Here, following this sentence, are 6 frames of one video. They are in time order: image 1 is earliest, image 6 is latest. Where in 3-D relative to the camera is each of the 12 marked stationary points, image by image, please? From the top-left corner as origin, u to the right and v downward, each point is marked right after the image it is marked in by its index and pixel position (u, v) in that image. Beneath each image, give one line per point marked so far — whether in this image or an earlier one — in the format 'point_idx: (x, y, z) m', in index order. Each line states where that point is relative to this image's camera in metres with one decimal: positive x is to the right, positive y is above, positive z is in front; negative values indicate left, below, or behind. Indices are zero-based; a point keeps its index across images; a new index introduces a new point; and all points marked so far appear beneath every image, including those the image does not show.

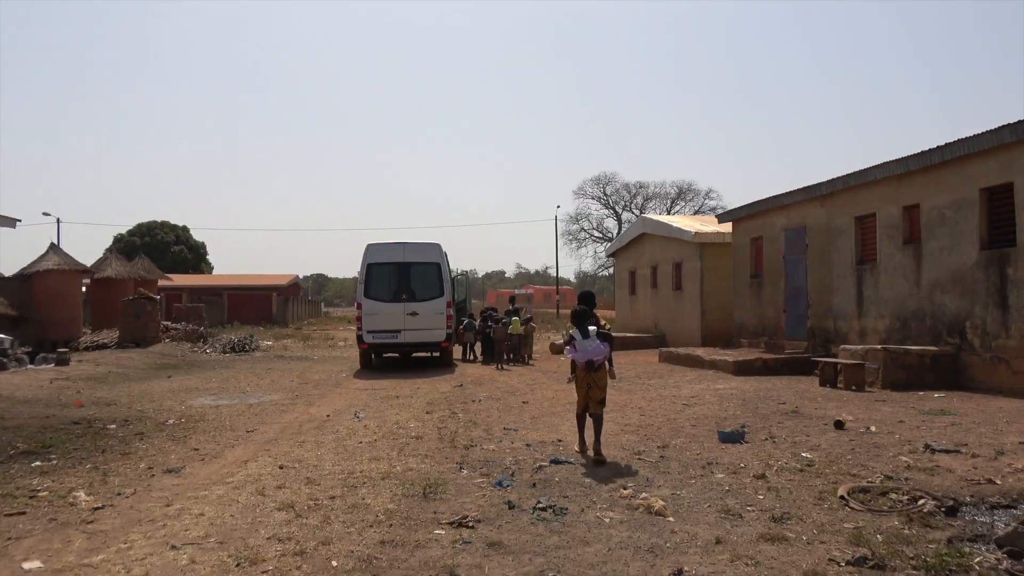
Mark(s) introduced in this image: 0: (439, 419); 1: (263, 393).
0: (-0.9, -1.7, +8.4) m
1: (-4.3, -1.8, +11.3) m
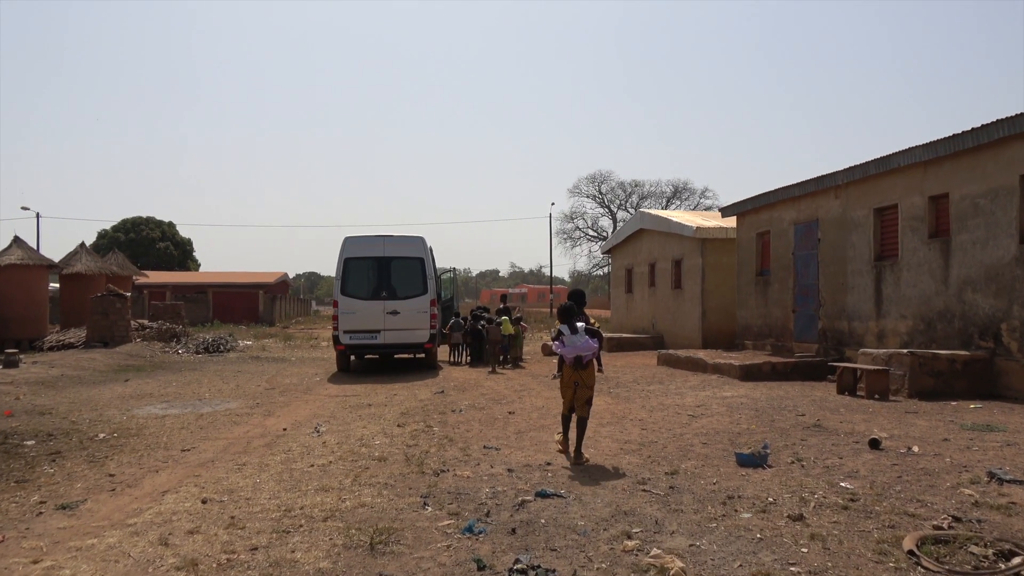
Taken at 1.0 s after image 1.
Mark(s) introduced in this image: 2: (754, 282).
0: (-1.1, -1.6, +7.2) m
1: (-4.5, -1.8, +10.2) m
2: (+5.9, +0.1, +16.1) m
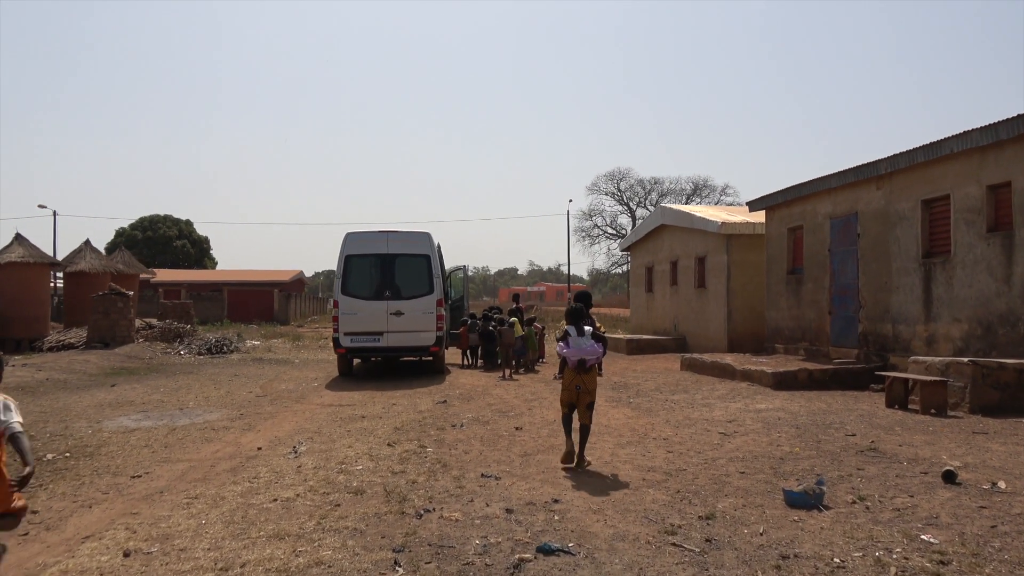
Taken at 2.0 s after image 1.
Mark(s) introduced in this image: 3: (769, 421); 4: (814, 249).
0: (-1.1, -1.6, +6.3) m
1: (-4.3, -1.7, +9.3) m
2: (+6.2, +0.1, +14.9) m
3: (+3.2, -1.7, +8.3) m
4: (+6.4, +0.8, +13.9) m
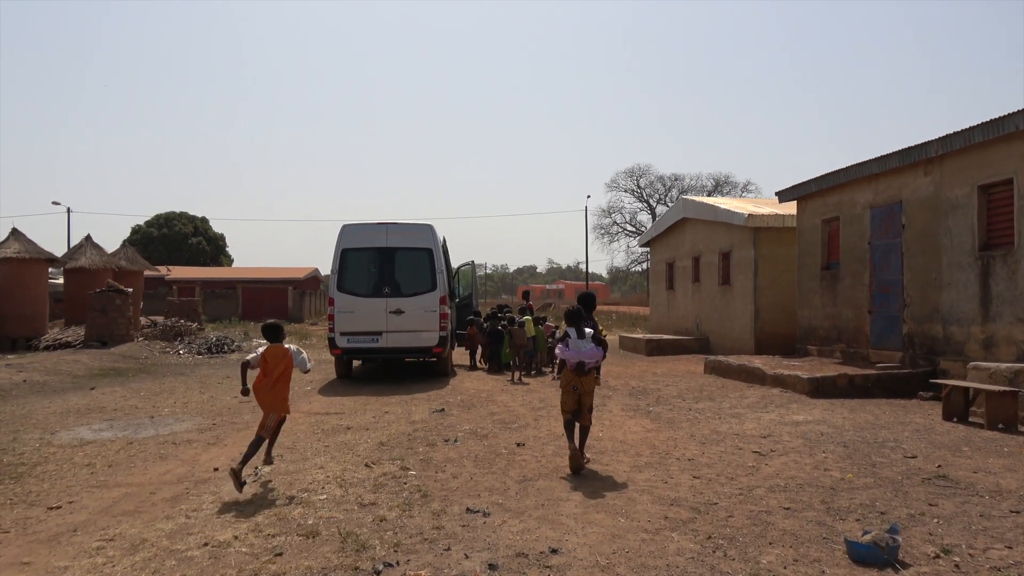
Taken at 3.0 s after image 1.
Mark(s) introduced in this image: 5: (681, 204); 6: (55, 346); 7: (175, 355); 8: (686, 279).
0: (-1.1, -1.6, +5.3) m
1: (-4.3, -1.7, +8.4) m
2: (+6.4, +0.2, +13.7) m
3: (+3.3, -1.6, +7.2) m
4: (+6.6, +0.9, +12.7) m
5: (+5.0, +2.5, +19.6) m
6: (-13.1, -1.7, +18.9) m
7: (-9.4, -1.8, +18.3) m
8: (+5.3, +0.3, +19.9) m
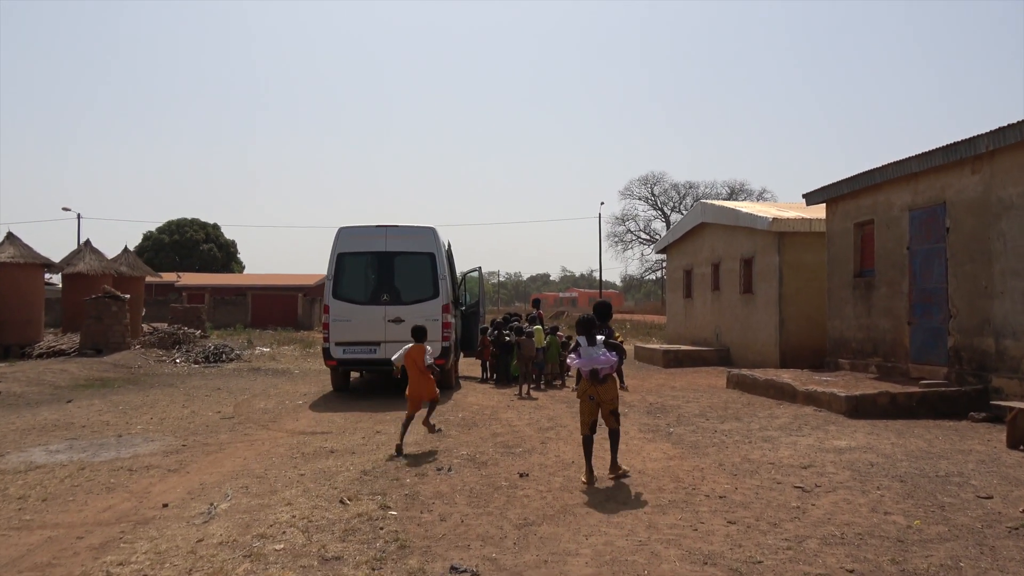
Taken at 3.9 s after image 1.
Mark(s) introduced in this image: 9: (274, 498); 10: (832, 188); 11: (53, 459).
0: (-1.1, -1.6, +4.4) m
1: (-4.2, -1.8, +7.6) m
2: (+6.6, 0.0, +12.7) m
3: (+3.3, -1.7, +6.2) m
4: (+6.7, +0.7, +11.7) m
5: (+5.3, +2.3, +18.6) m
6: (-12.8, -1.8, +18.3) m
7: (-9.1, -2.0, +17.6) m
8: (+5.5, 0.0, +18.9) m
9: (-1.9, -1.7, +5.2) m
10: (+6.4, +2.0, +13.1) m
11: (-4.6, -1.7, +6.7) m
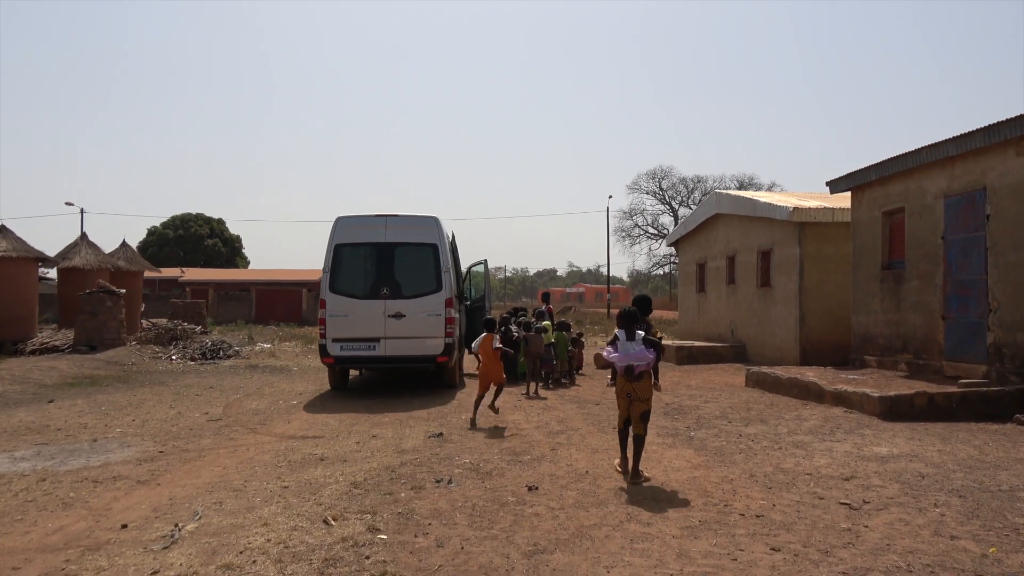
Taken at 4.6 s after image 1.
0: (-1.1, -1.6, +3.8) m
1: (-4.2, -1.7, +7.0) m
2: (+6.7, +0.2, +12.0) m
3: (+3.3, -1.6, +5.5) m
4: (+6.8, +0.9, +11.0) m
5: (+5.5, +2.4, +17.9) m
6: (-12.7, -1.7, +17.8) m
7: (-8.9, -1.9, +17.0) m
8: (+5.7, +0.2, +18.2) m
9: (-1.8, -1.6, +4.6) m
10: (+6.5, +2.1, +12.4) m
11: (-4.6, -1.6, +6.1) m
